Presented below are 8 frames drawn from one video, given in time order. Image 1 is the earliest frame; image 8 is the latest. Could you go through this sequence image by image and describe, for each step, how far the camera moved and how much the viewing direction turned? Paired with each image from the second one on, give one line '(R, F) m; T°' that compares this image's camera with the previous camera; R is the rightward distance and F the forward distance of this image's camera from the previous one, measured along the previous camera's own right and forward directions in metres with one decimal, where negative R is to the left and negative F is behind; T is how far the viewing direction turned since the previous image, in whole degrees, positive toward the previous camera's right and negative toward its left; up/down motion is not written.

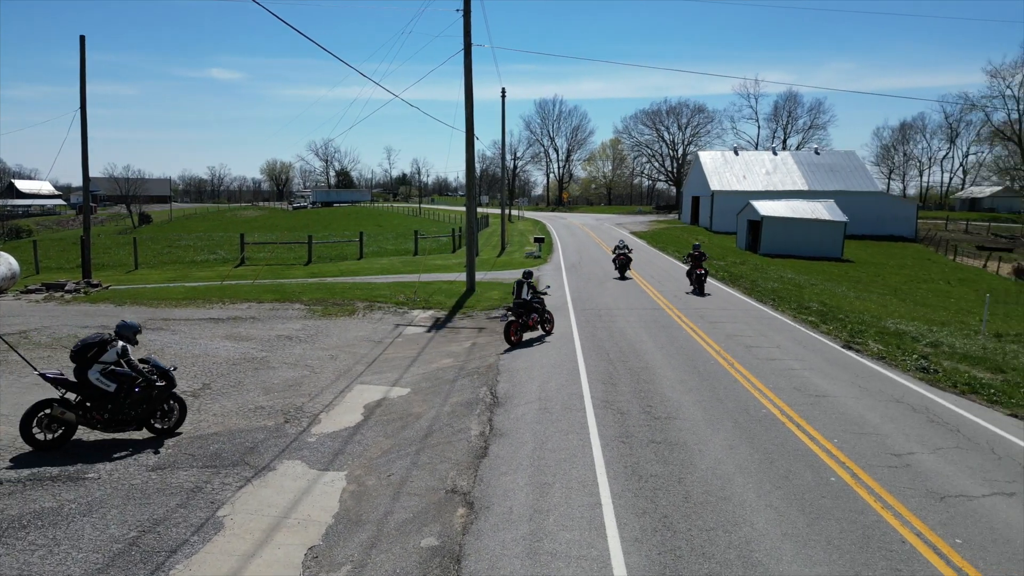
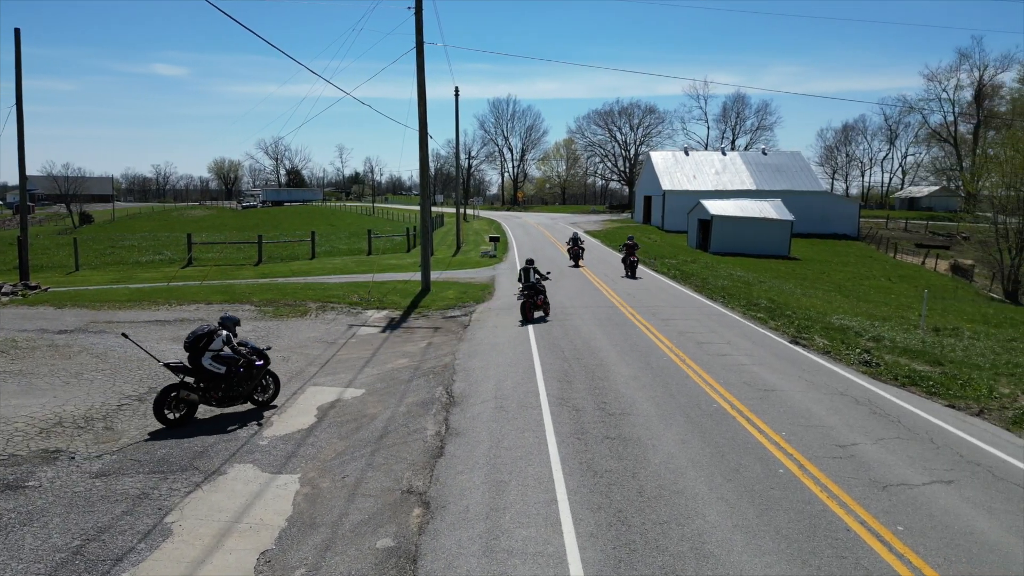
(0.0, 0.0) m; +4°
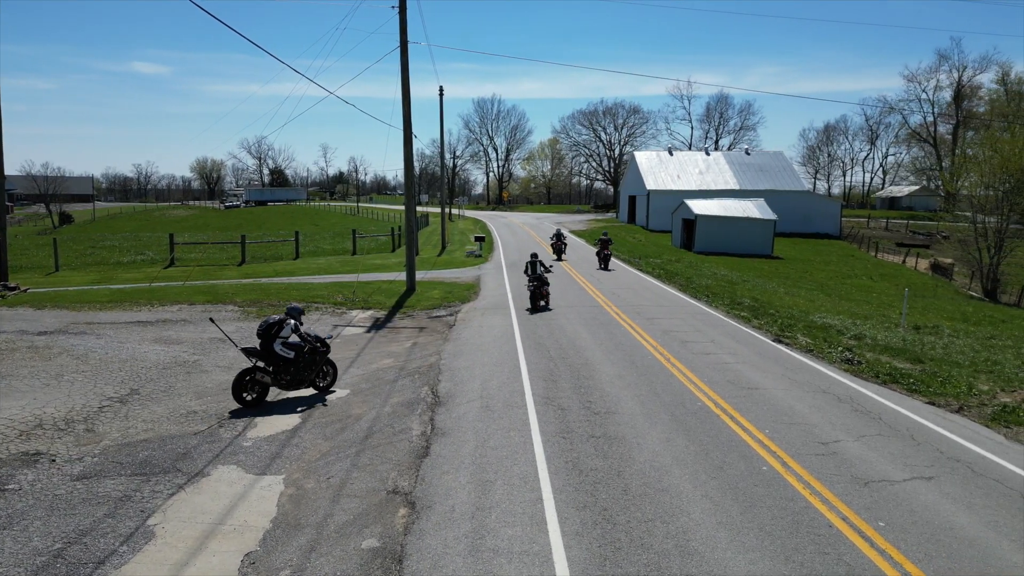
(0.0, 0.0) m; +1°
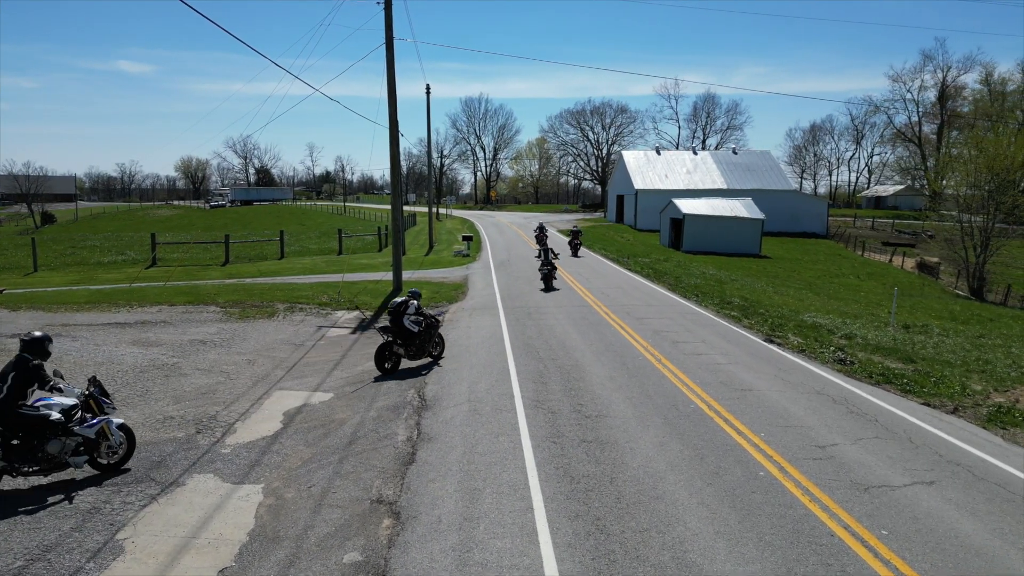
(0.0, +0.3) m; +1°
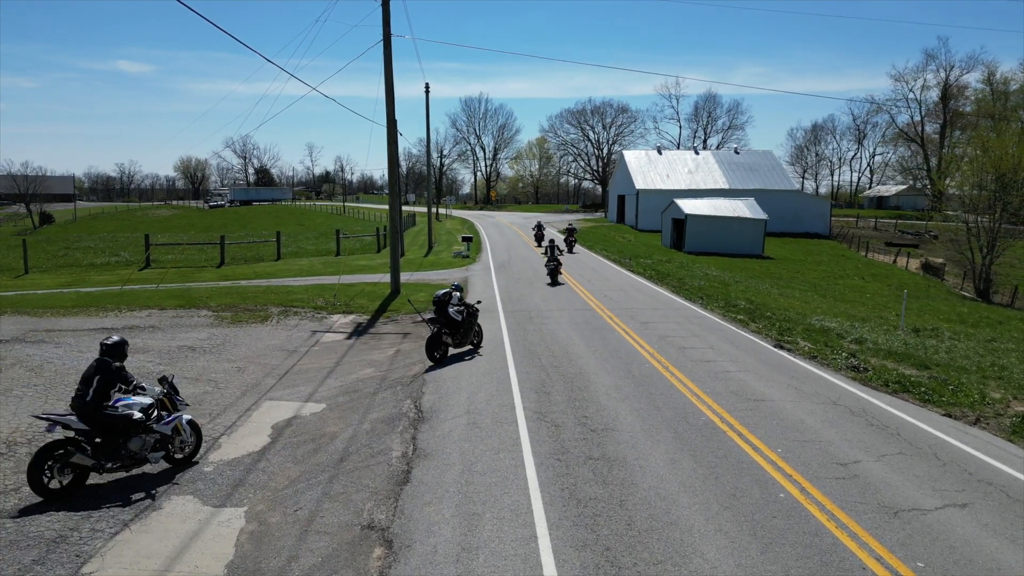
(0.0, +0.5) m; 0°
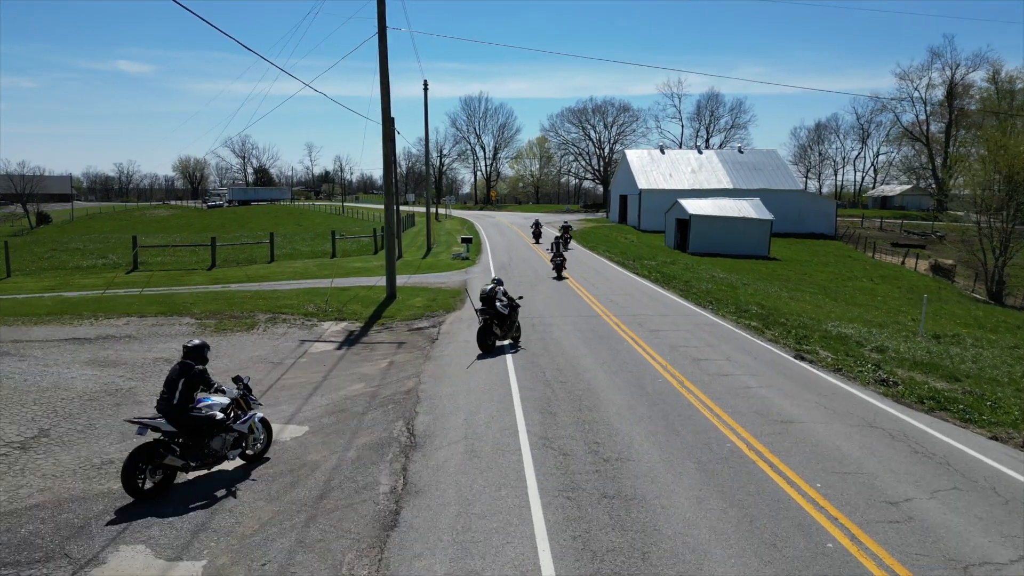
(0.0, +1.0) m; 0°
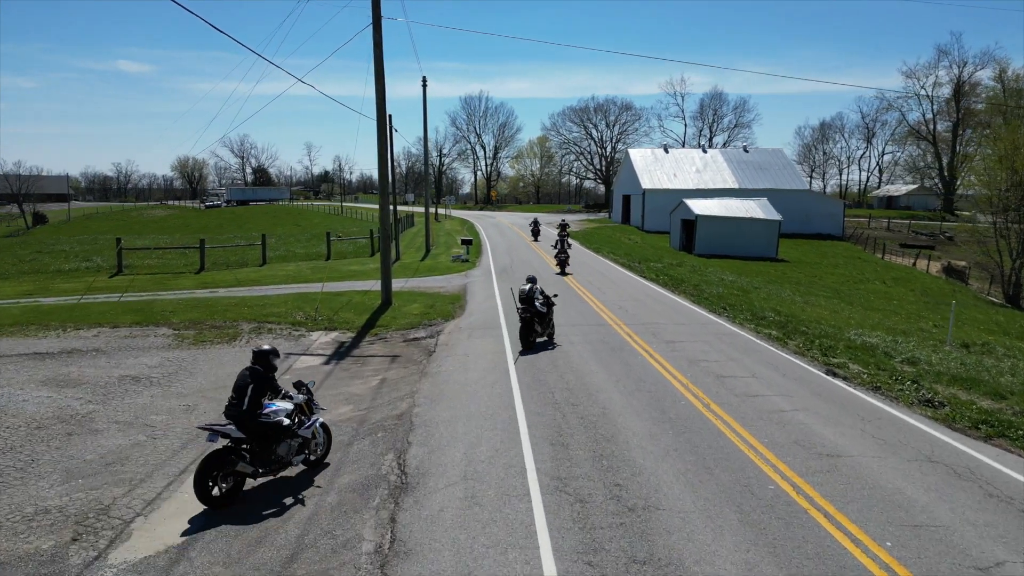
(-0.1, +1.2) m; 0°
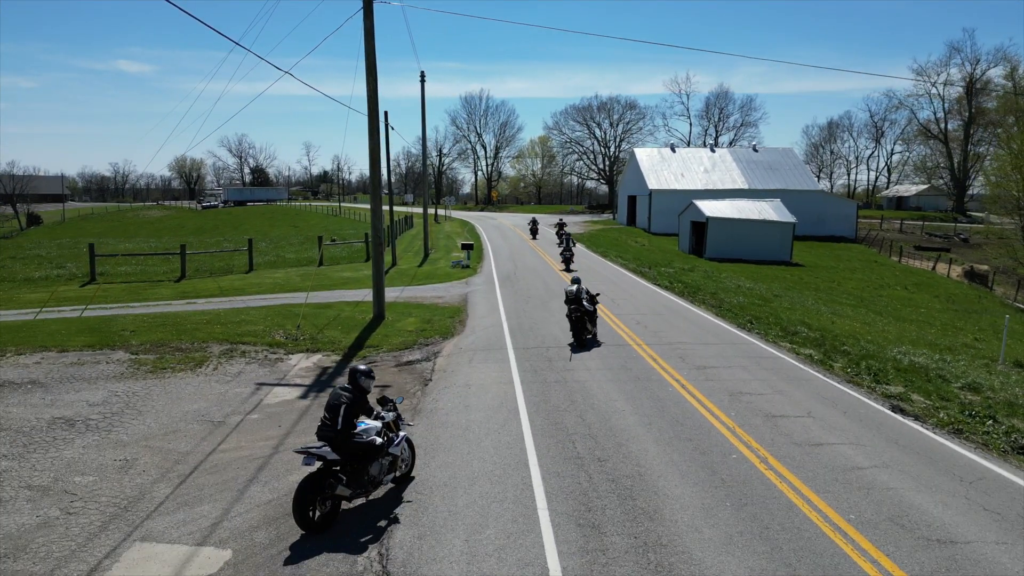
(-0.1, +2.0) m; 0°
